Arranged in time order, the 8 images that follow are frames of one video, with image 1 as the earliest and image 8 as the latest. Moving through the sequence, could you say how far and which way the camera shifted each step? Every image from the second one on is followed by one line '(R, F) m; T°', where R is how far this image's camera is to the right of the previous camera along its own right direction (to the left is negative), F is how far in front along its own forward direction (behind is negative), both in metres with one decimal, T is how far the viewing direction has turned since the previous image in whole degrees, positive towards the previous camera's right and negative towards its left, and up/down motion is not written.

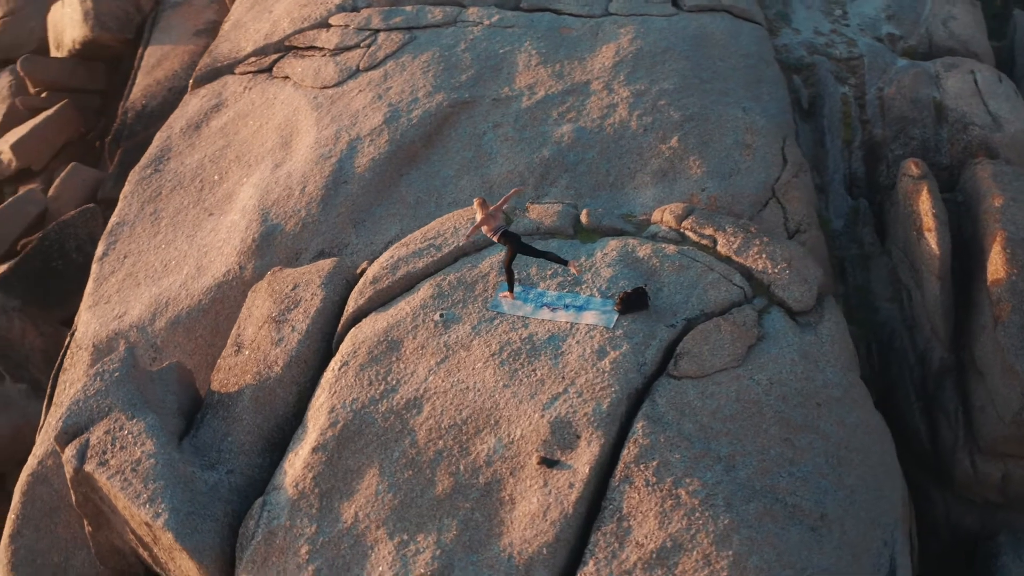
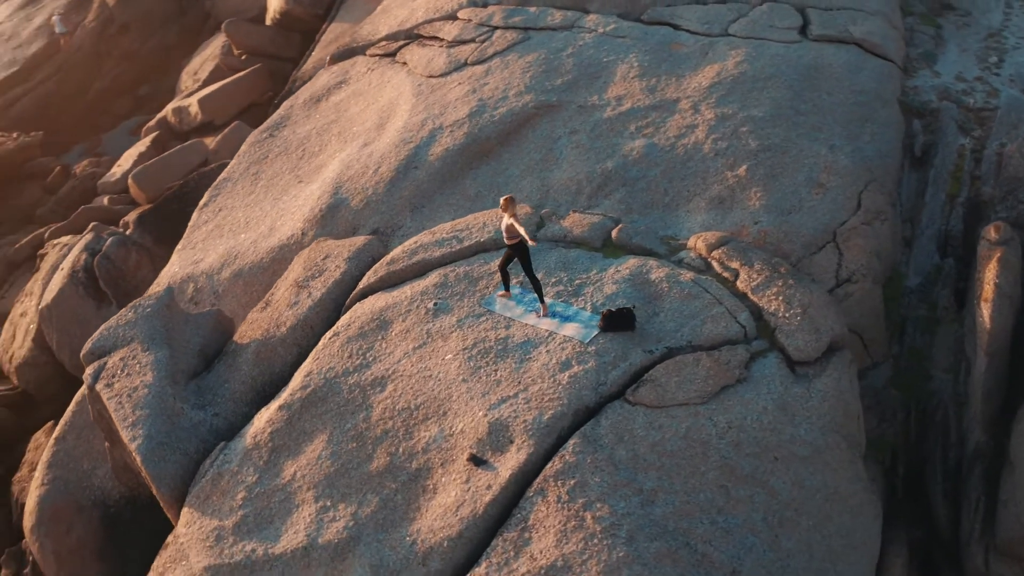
(+1.6, +0.1) m; -14°
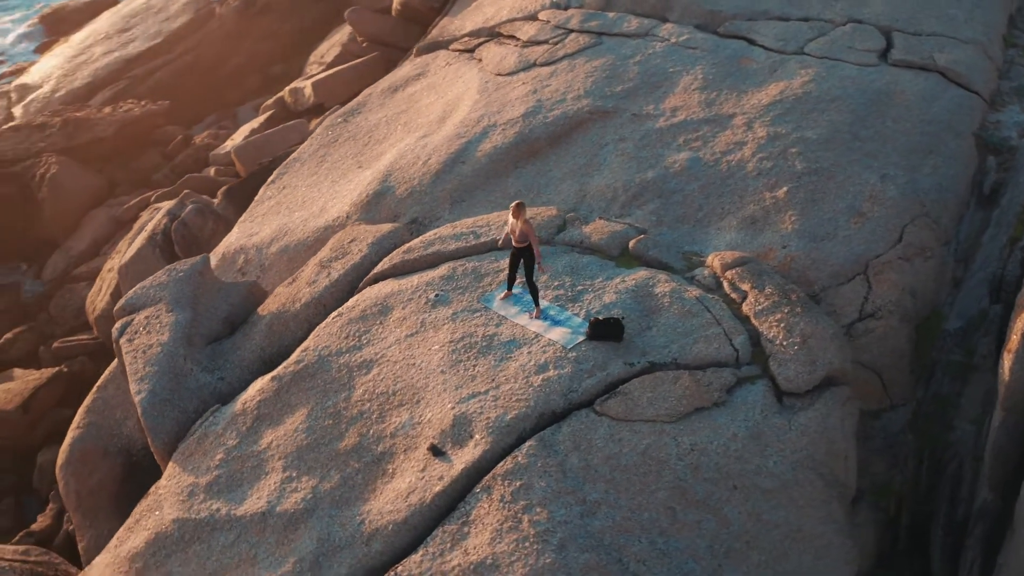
(+1.0, 0.0) m; -9°
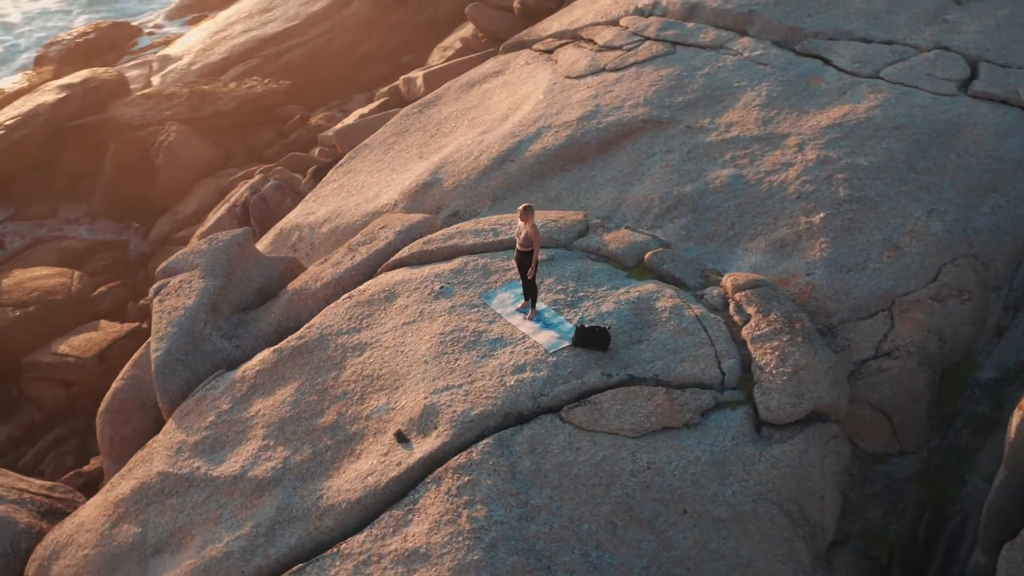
(+1.0, 0.0) m; -9°
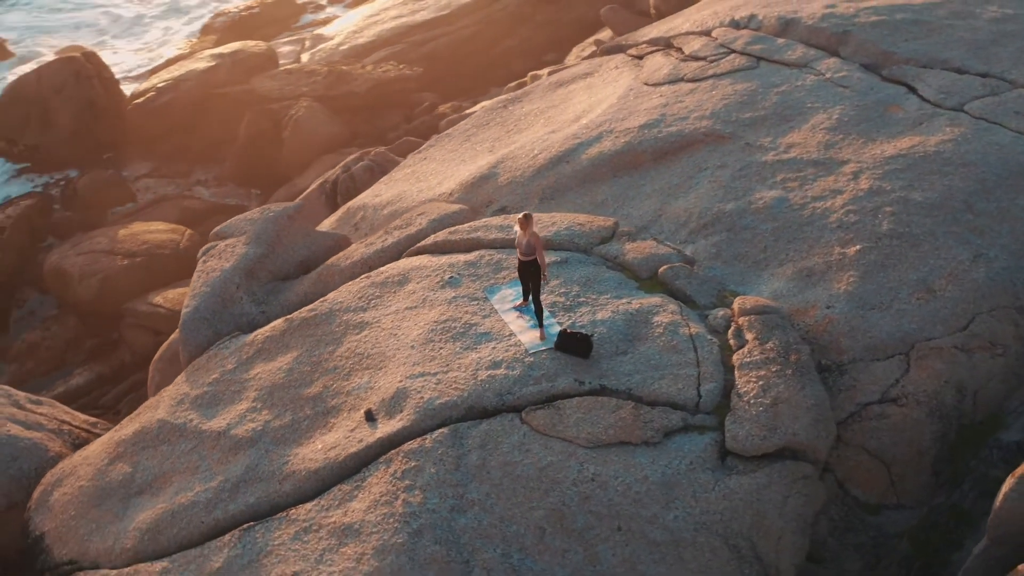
(+1.1, +0.1) m; -10°
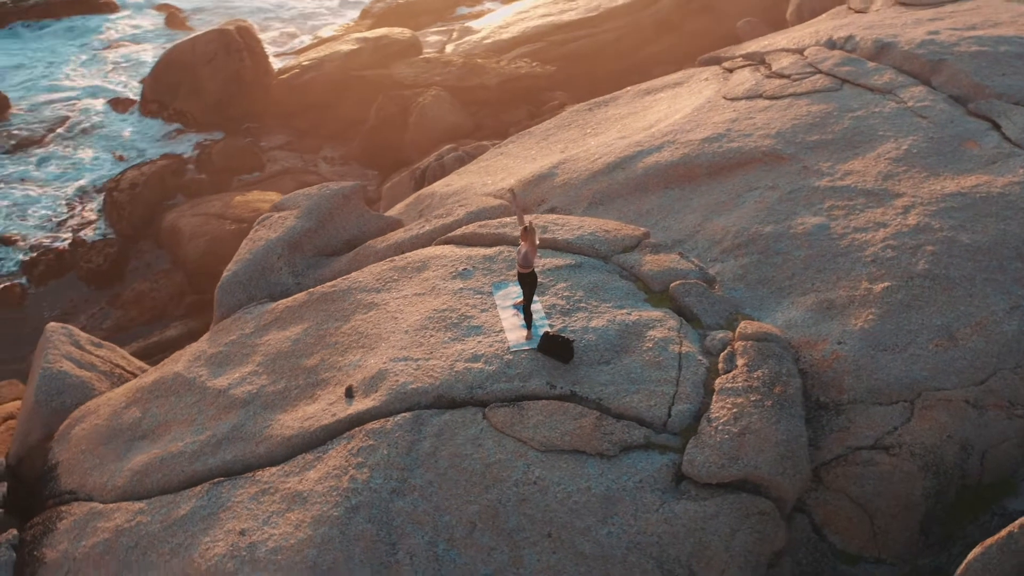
(+1.1, +0.1) m; -10°
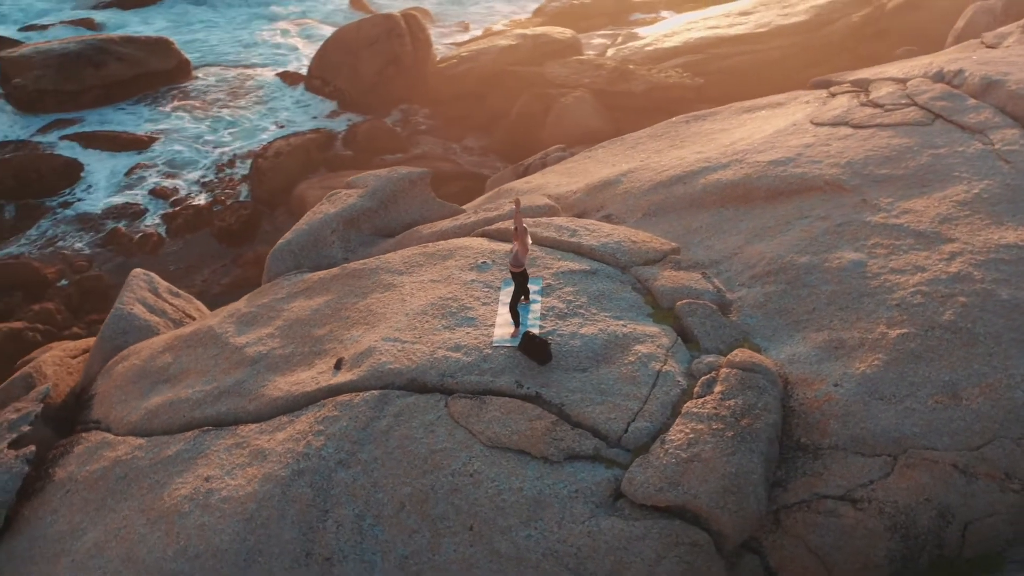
(+1.3, +0.1) m; -11°
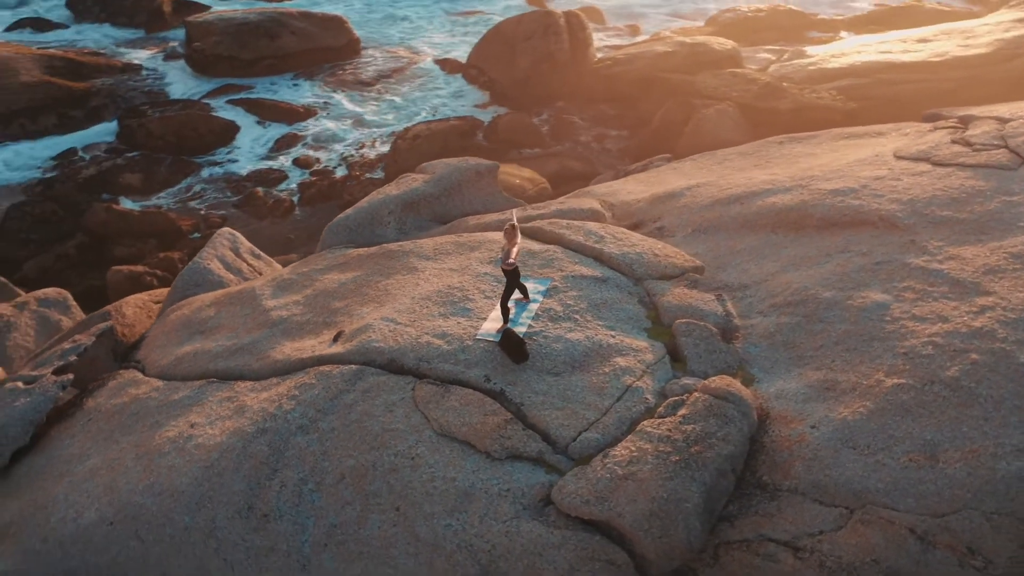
(+1.3, +0.1) m; -11°
